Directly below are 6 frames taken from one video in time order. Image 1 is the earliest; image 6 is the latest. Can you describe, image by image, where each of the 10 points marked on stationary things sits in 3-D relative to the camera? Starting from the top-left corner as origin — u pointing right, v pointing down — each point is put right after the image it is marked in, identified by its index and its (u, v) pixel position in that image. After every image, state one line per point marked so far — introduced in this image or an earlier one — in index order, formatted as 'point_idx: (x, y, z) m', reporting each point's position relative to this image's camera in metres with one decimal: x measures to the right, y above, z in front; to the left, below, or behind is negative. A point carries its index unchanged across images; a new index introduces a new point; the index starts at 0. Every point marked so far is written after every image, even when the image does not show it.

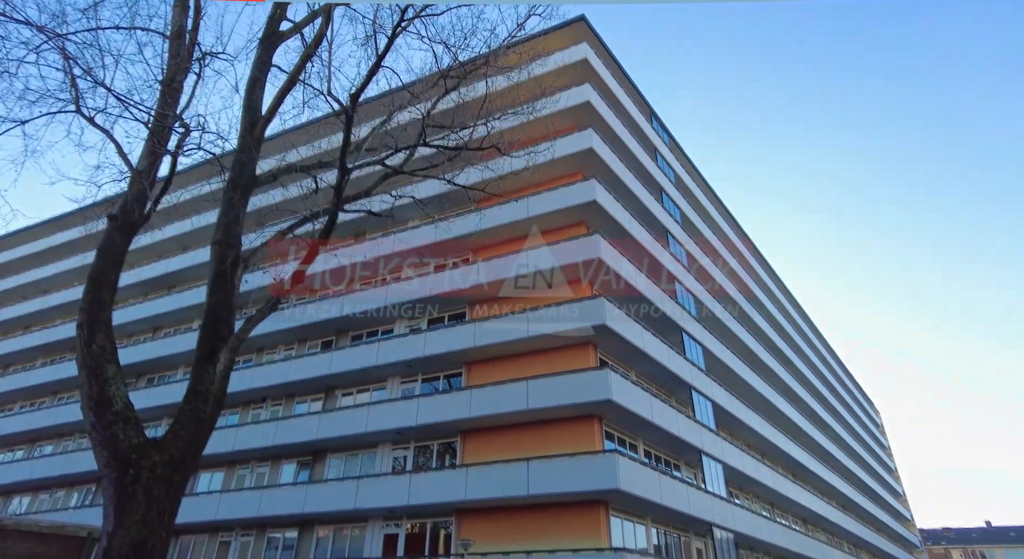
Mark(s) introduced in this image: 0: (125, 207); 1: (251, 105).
0: (-5.5, +1.2, +9.2) m
1: (-4.9, +3.3, +11.3) m
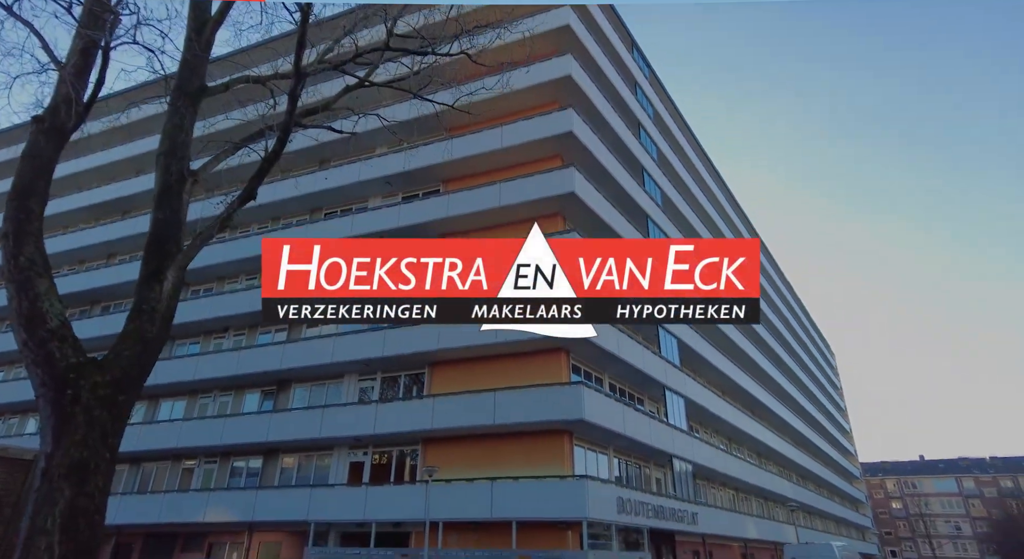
0: (-5.9, +2.3, +7.9) m
1: (-5.0, +4.4, +9.9) m
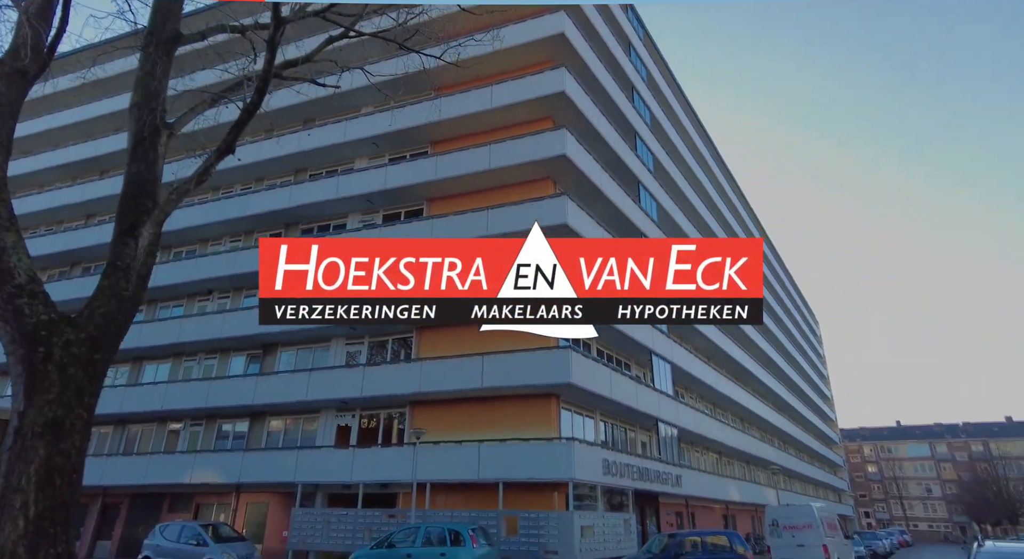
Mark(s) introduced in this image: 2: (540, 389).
0: (-6.1, +2.8, +7.5) m
1: (-5.2, +5.1, +9.3) m
2: (+0.8, -3.4, +19.0) m
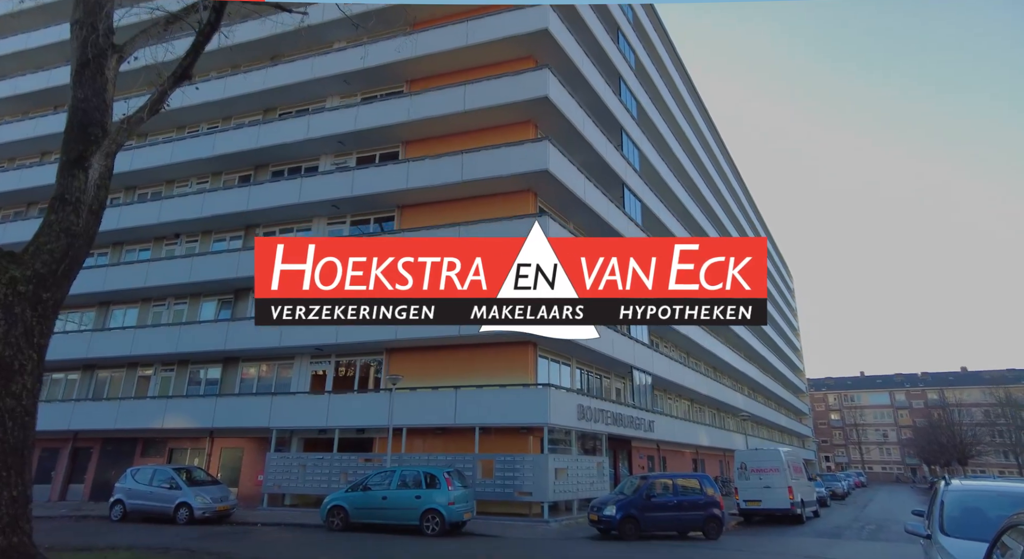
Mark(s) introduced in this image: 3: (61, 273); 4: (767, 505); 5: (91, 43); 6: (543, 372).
0: (-6.3, +3.6, +6.8) m
1: (-5.5, +5.9, +8.4) m
2: (+0.1, -1.8, +19.0) m
3: (-5.2, +0.1, +7.1) m
4: (+8.0, -7.1, +19.3) m
5: (-5.4, +3.0, +7.9) m
6: (+1.0, -3.0, +19.9) m
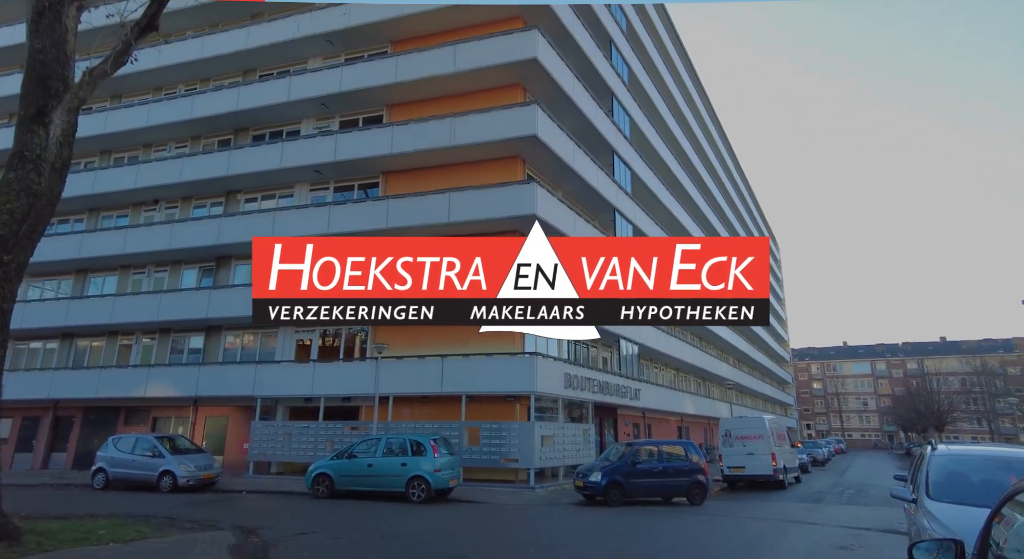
0: (-6.5, +4.0, +6.2) m
1: (-5.6, +6.4, +7.8) m
2: (-0.3, -0.8, +18.8) m
3: (-5.4, +0.5, +6.8) m
4: (+7.5, -6.1, +19.5) m
5: (-5.6, +3.5, +7.4) m
6: (+0.6, -2.0, +19.8) m
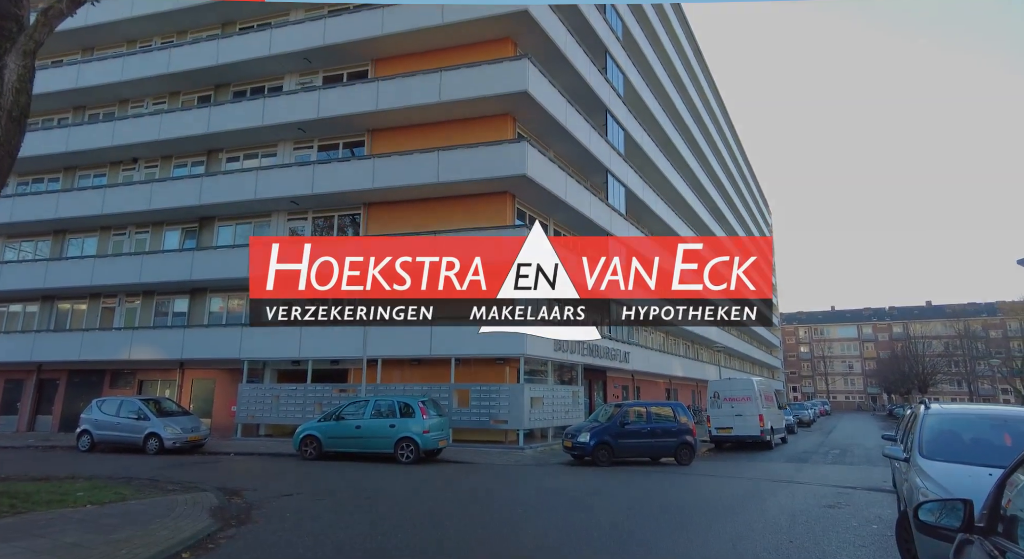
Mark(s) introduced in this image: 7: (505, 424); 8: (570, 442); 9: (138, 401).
0: (-6.6, +4.4, +5.7) m
1: (-5.8, +6.9, +7.1) m
2: (-0.6, +0.4, +18.5) m
3: (-5.5, +1.0, +6.4) m
4: (+7.2, -4.9, +19.6) m
5: (-5.7, +4.0, +6.9) m
6: (+0.2, -0.8, +19.6) m
7: (-0.2, -4.1, +17.2) m
8: (+1.4, -3.9, +14.9) m
9: (-9.7, -3.1, +15.9) m
